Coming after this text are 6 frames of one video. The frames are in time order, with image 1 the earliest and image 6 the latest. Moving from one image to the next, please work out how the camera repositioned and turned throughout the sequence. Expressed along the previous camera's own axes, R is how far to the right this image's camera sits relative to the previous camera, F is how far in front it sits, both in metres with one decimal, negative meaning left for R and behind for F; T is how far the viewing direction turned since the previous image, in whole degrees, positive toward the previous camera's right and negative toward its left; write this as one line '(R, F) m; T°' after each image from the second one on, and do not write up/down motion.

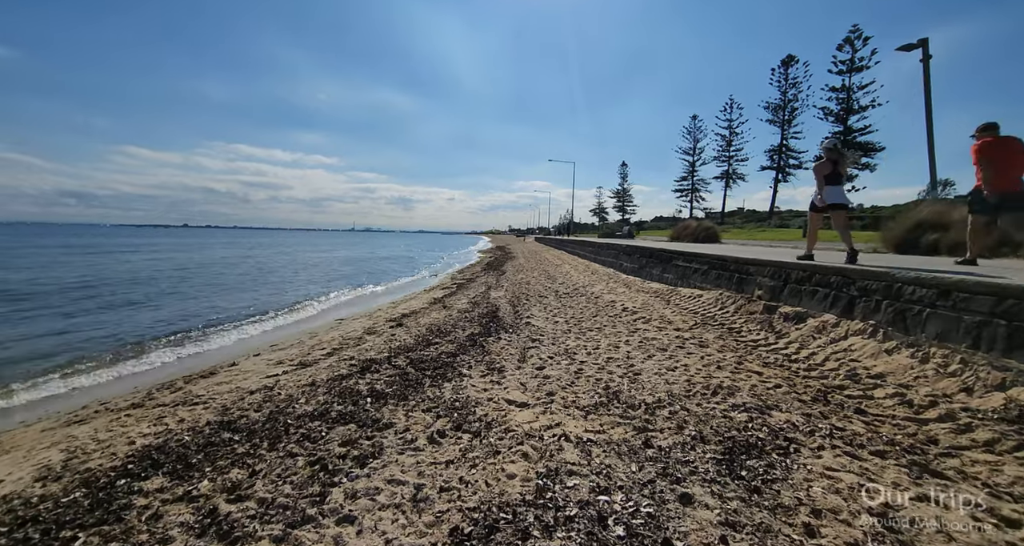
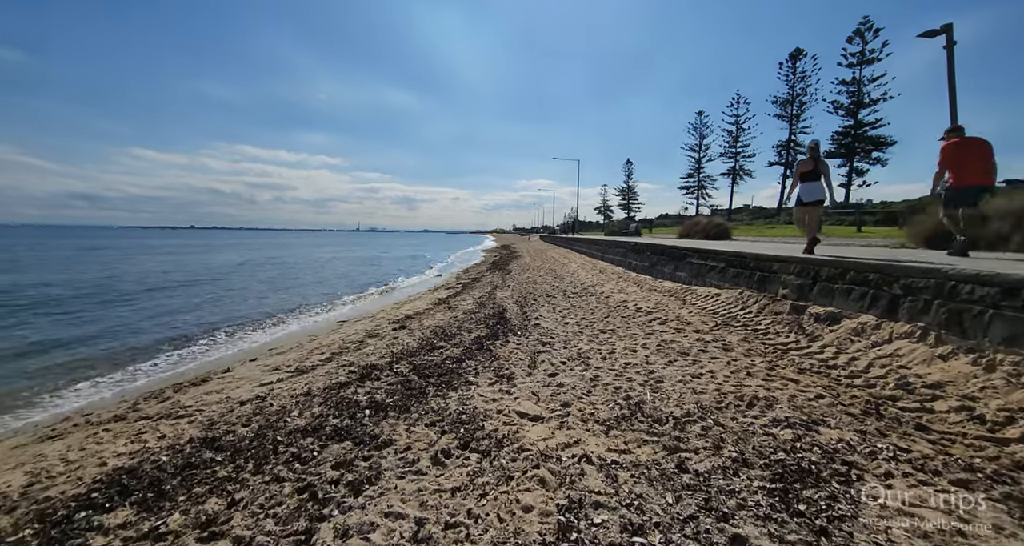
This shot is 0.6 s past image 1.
(-0.1, +0.4) m; -1°
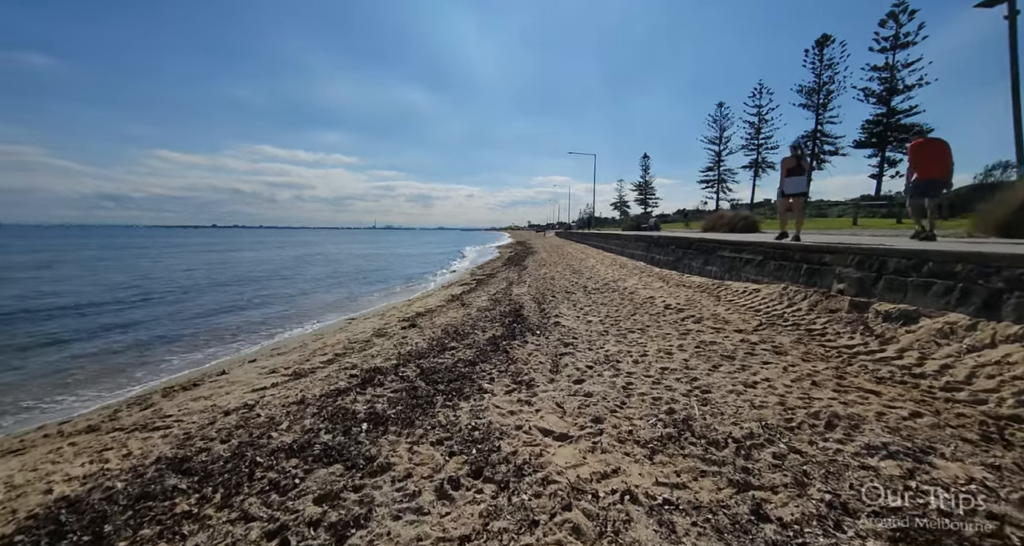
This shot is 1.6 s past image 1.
(-0.1, +0.7) m; -2°
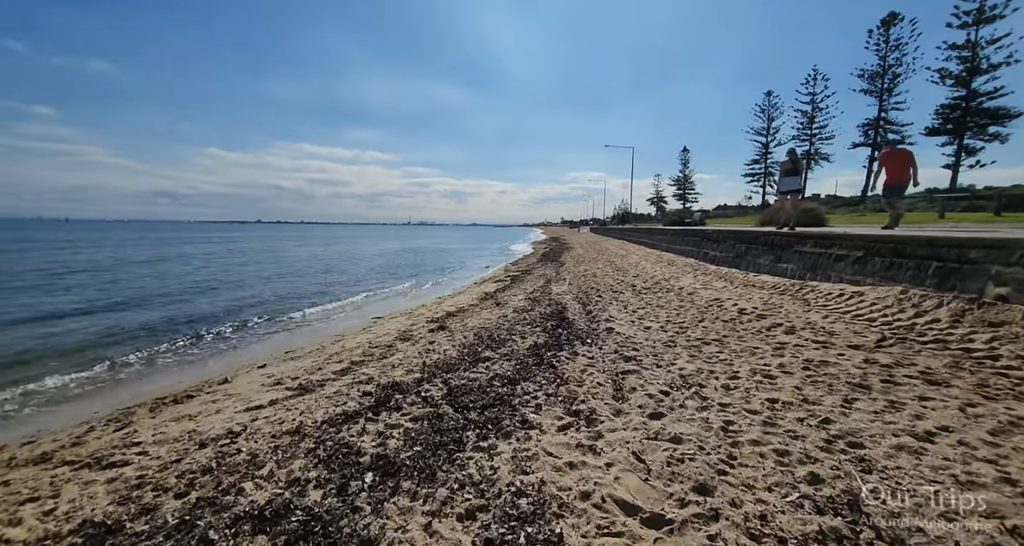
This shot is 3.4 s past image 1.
(-0.2, +1.2) m; -5°
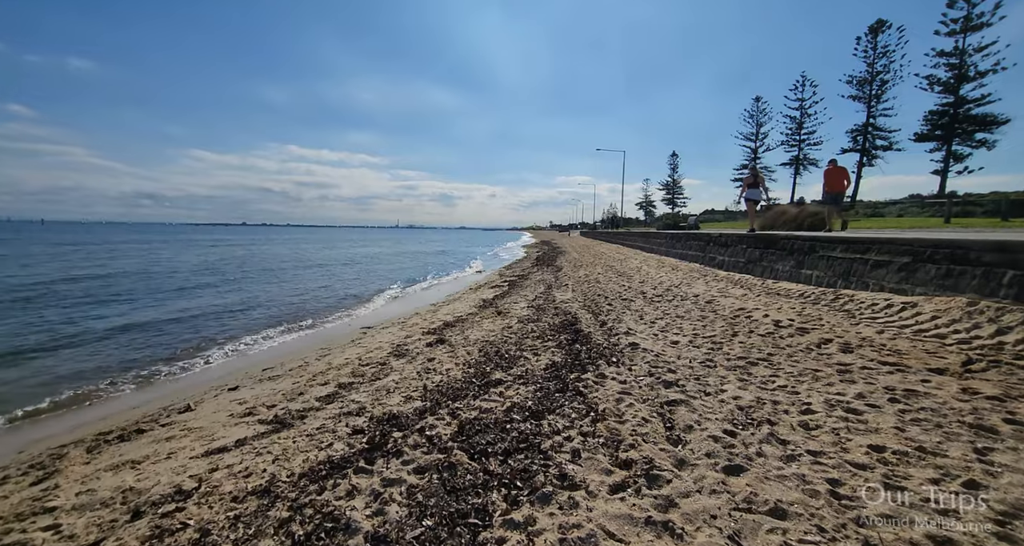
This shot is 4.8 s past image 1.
(-0.3, +0.9) m; +1°
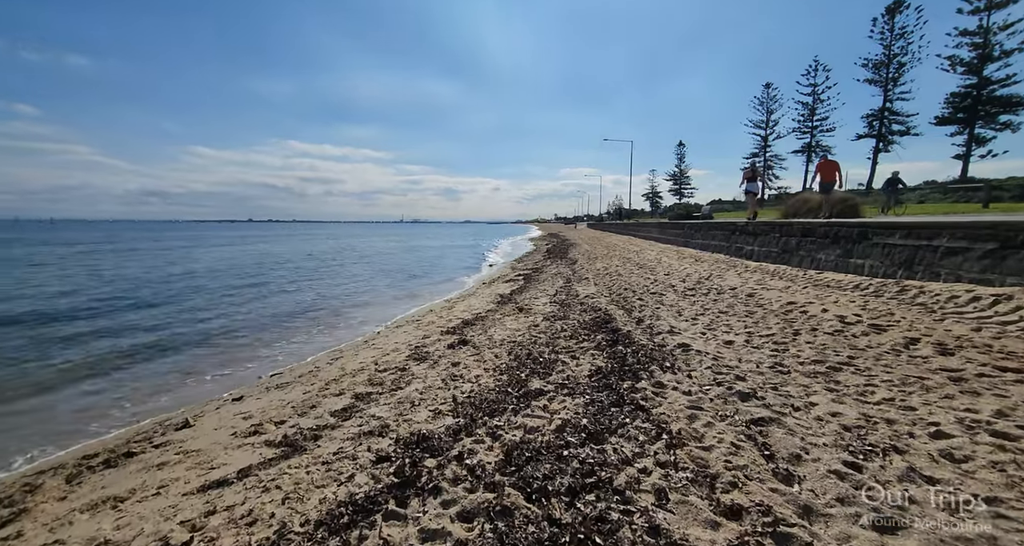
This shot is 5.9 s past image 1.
(-0.4, +0.7) m; -1°
